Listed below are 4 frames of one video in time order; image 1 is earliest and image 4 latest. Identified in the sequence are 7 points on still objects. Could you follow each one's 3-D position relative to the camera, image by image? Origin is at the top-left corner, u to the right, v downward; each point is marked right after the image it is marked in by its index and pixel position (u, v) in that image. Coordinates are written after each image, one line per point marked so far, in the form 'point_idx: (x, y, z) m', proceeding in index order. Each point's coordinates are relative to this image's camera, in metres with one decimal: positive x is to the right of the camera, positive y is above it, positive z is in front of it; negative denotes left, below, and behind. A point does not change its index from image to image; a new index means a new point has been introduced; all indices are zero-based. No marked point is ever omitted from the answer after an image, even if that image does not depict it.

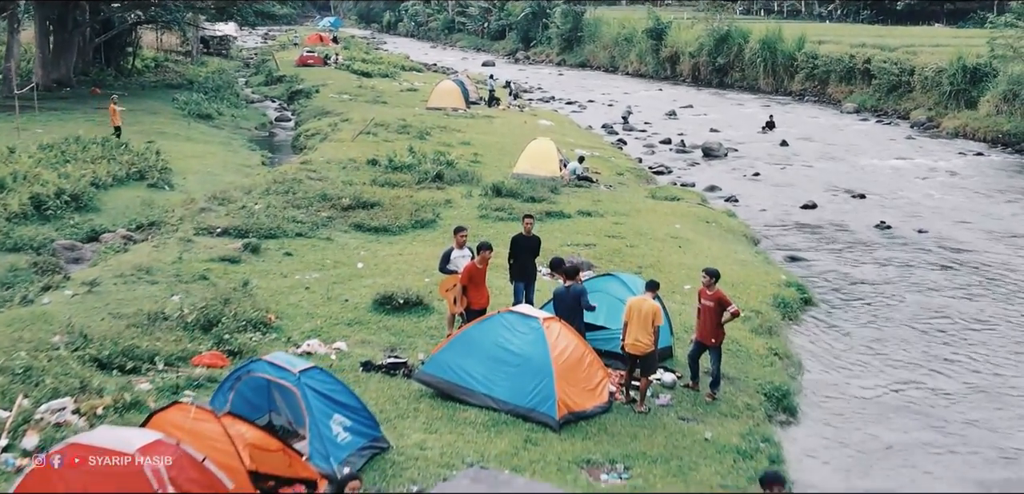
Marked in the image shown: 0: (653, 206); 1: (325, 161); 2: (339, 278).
0: (+2.8, +0.8, +17.2) m
1: (-4.1, +1.9, +18.9) m
2: (-1.9, -0.4, +9.8) m
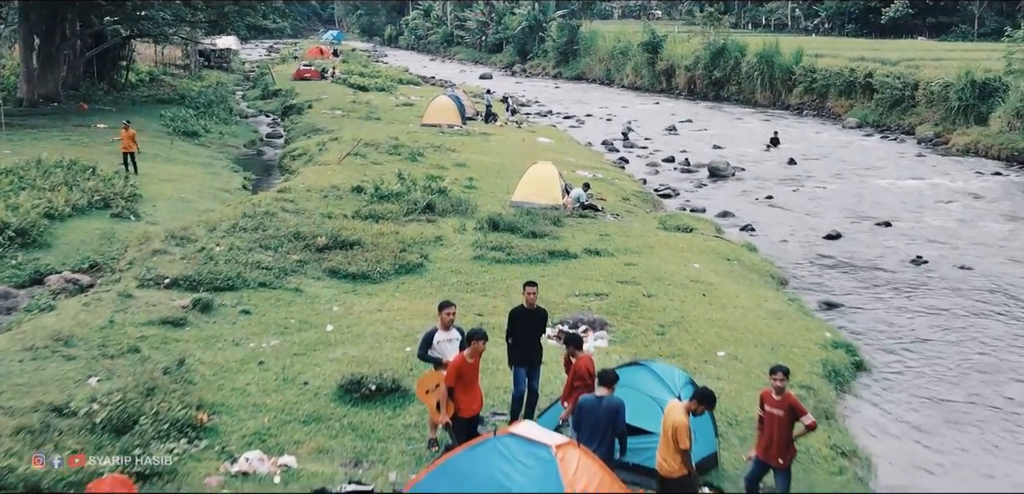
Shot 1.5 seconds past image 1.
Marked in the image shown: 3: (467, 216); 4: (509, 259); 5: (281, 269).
0: (+2.8, +0.1, +15.6) m
1: (-4.1, +1.2, +17.3) m
2: (-1.9, -0.9, +8.1) m
3: (-0.8, +0.6, +15.8) m
4: (0.0, -0.2, +12.2) m
5: (-2.9, -0.3, +10.8) m
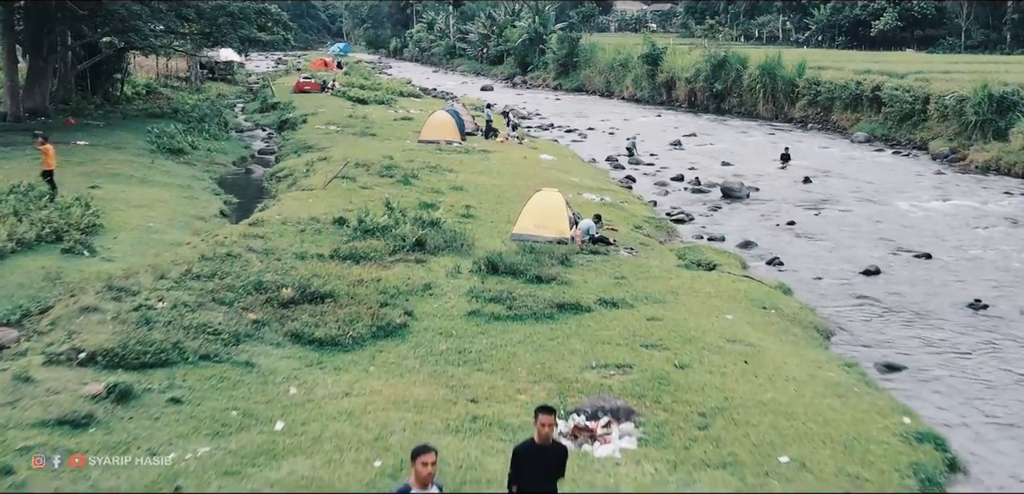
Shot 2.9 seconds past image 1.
0: (+2.8, -0.5, +13.6) m
1: (-4.1, +0.5, +15.4) m
2: (-1.9, -1.5, +6.2) m
3: (-0.8, -0.1, +13.9) m
4: (0.0, -0.8, +10.3) m
5: (-2.9, -0.9, +8.9) m
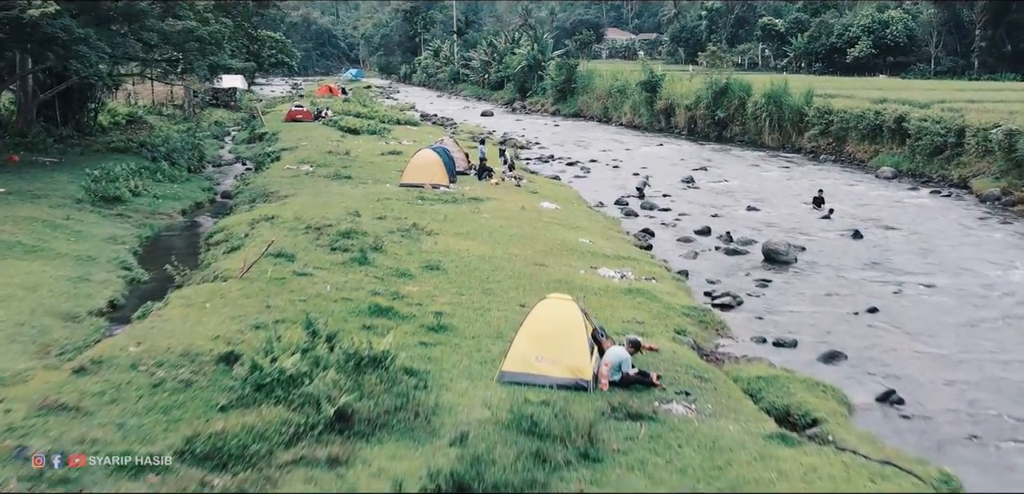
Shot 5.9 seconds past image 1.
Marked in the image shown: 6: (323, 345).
0: (+2.7, -2.2, +7.9) m
1: (-4.2, -1.2, +9.7) m
2: (-2.0, -2.9, +0.4) m
3: (-0.9, -1.8, +8.2) m
4: (-0.1, -2.4, +4.6) m
5: (-3.0, -2.4, +3.1) m
6: (-2.1, -1.2, +9.9) m
